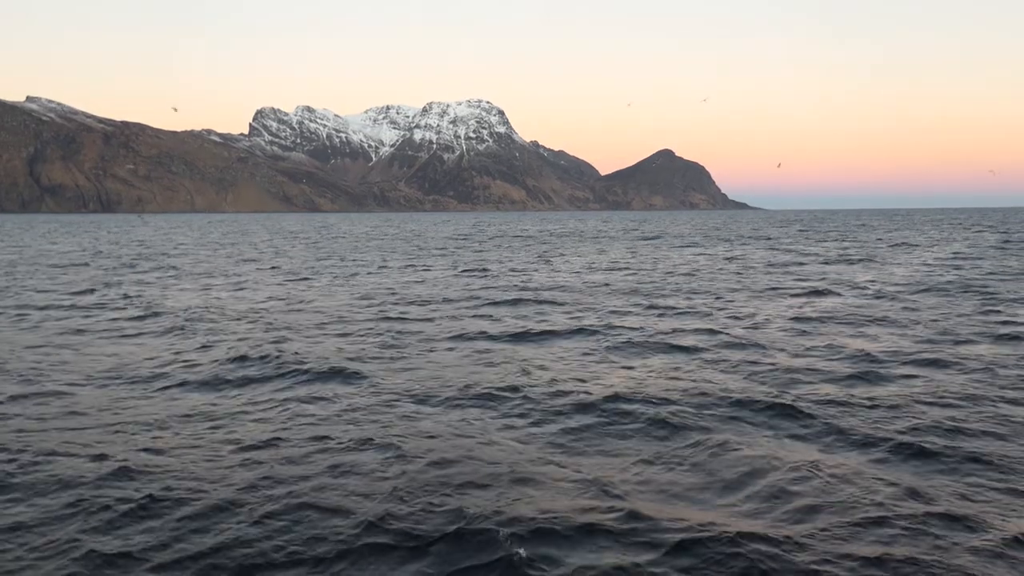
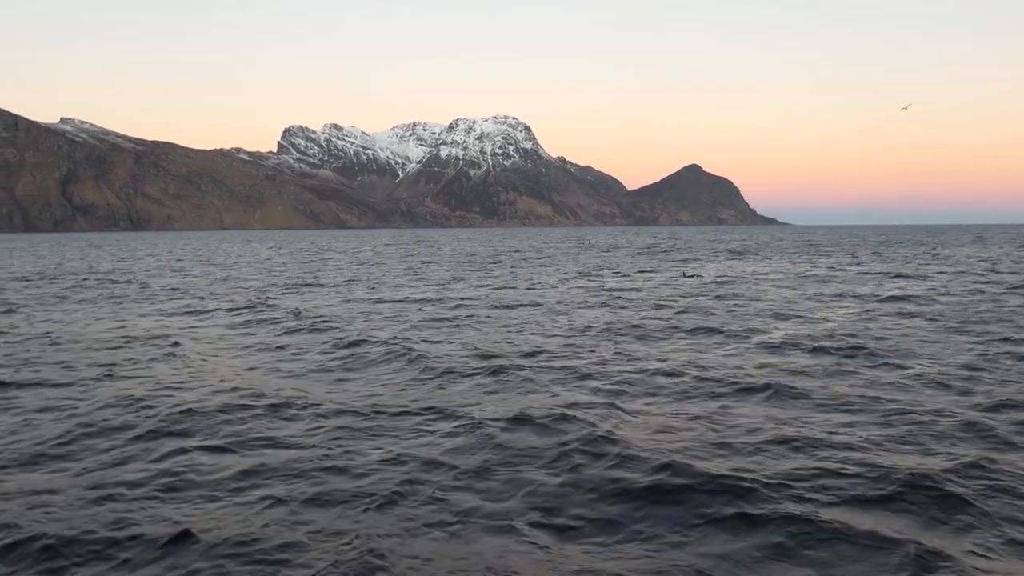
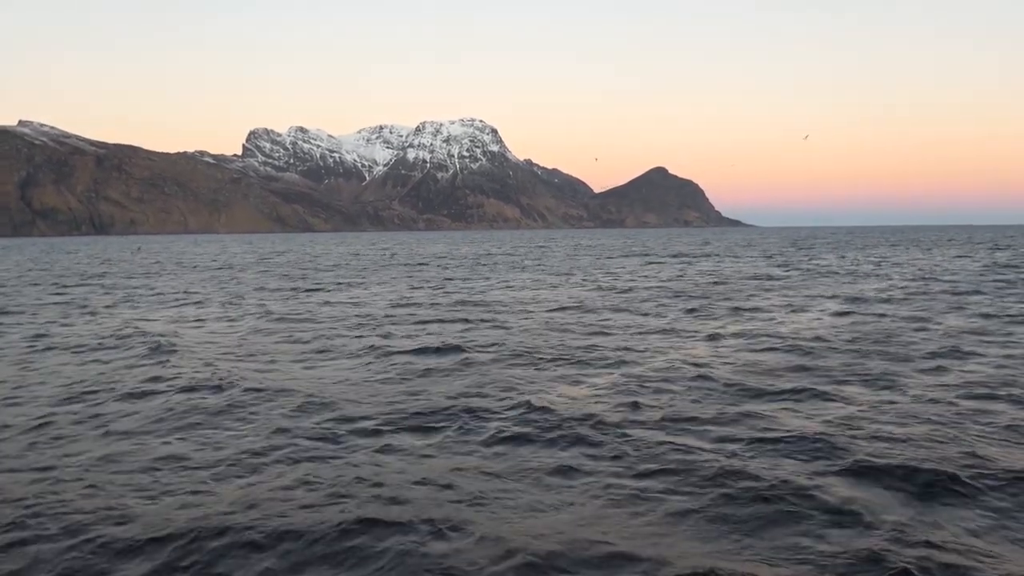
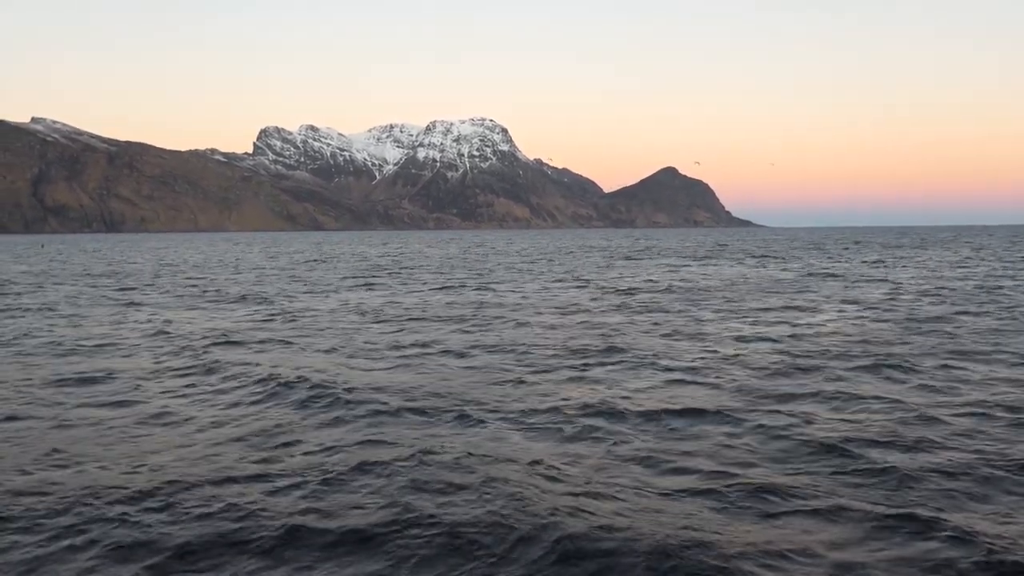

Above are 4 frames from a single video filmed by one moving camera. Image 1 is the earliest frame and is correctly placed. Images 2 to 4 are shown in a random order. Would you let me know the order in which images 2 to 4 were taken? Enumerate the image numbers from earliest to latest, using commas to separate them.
3, 4, 2
